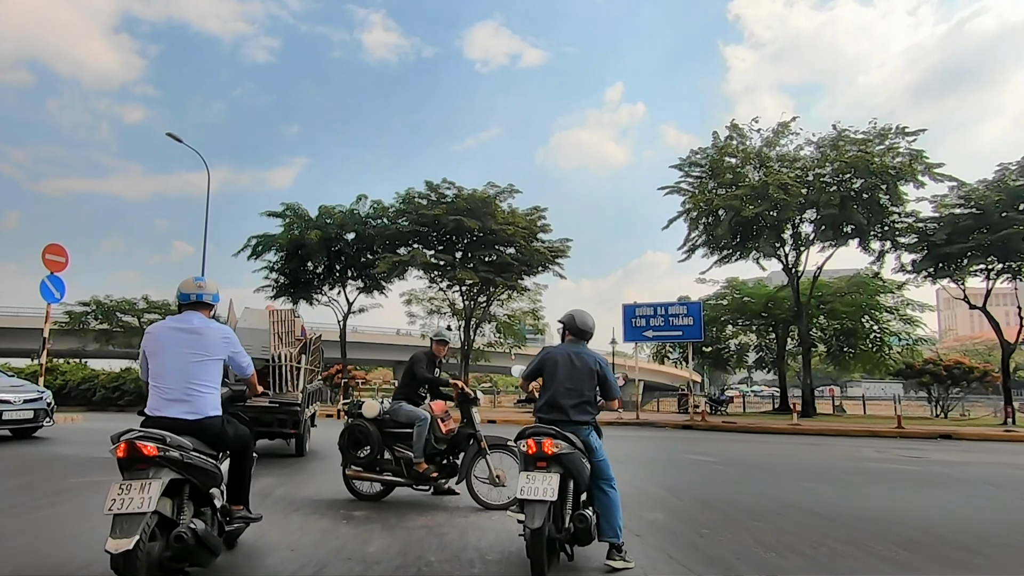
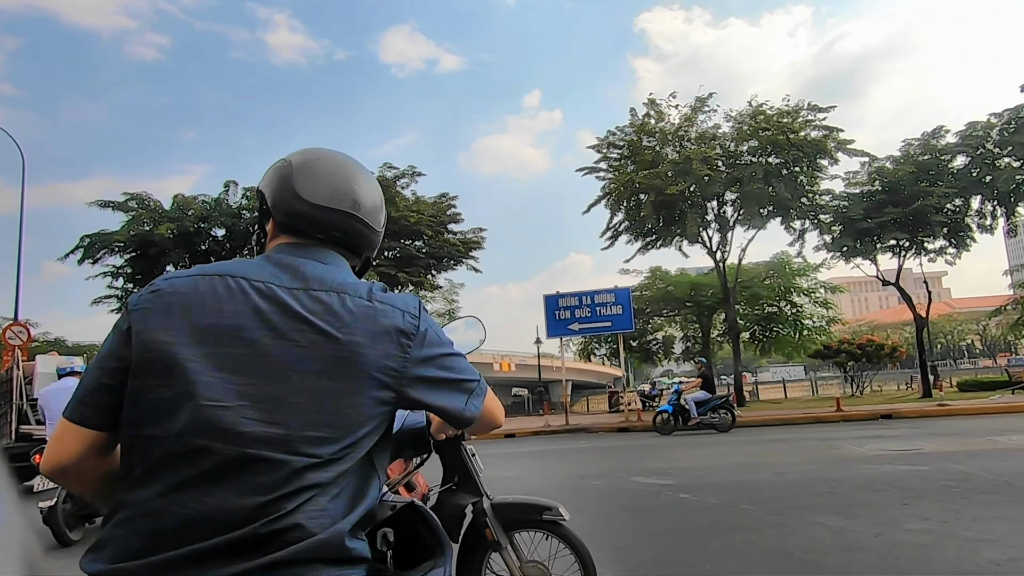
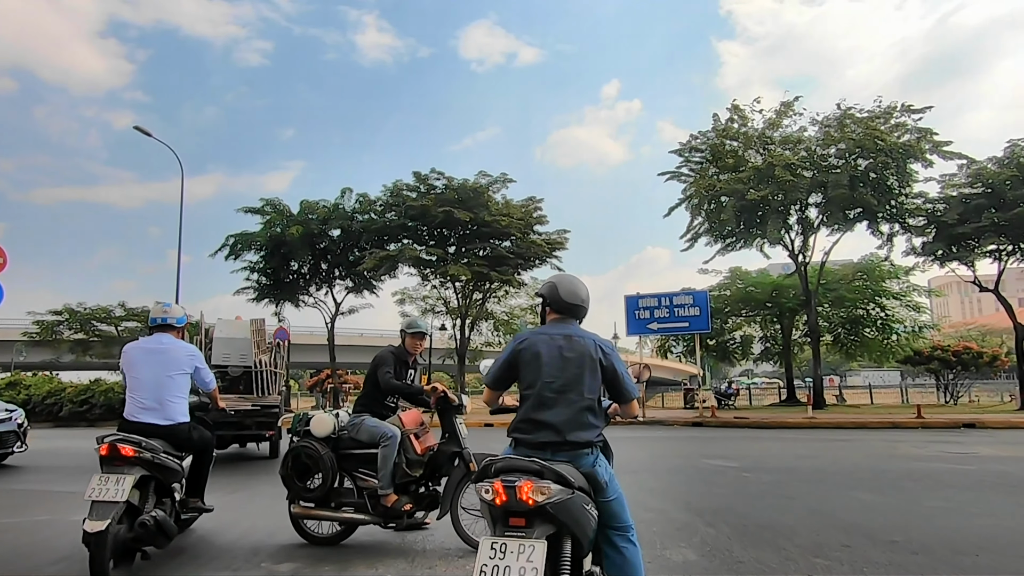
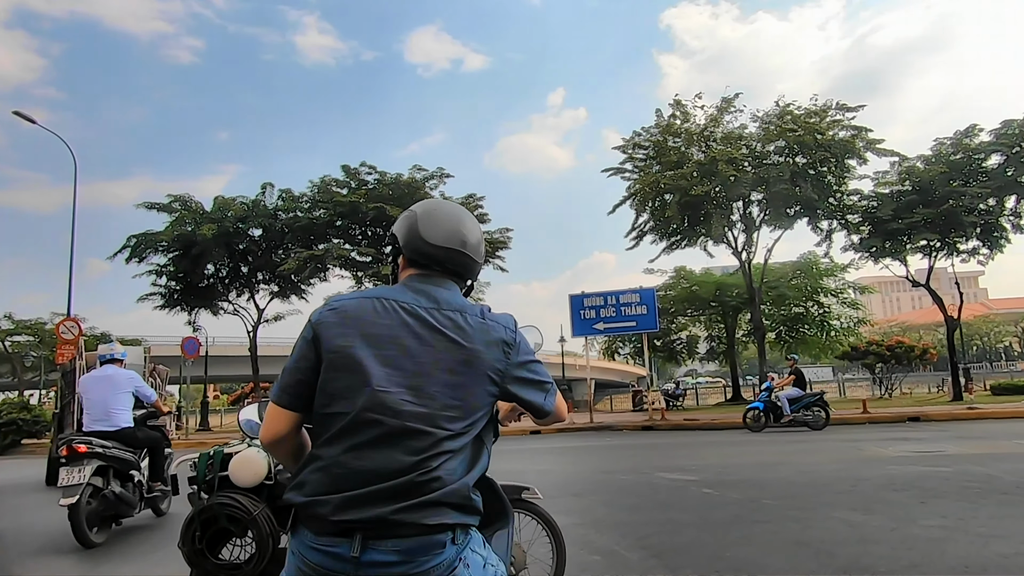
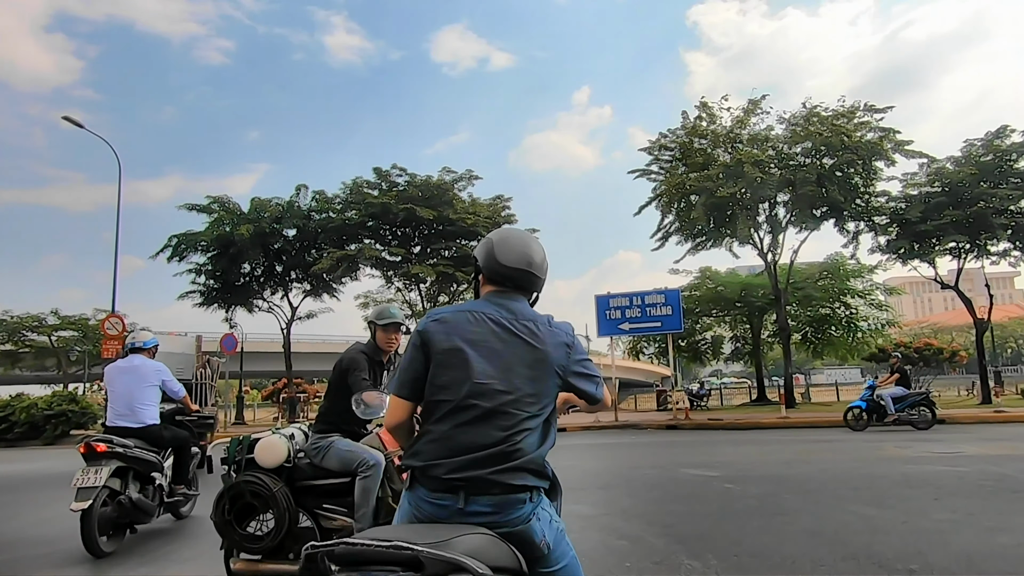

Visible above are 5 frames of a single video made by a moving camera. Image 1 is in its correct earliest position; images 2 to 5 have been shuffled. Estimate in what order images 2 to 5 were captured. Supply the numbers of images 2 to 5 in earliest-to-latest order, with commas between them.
3, 5, 4, 2
